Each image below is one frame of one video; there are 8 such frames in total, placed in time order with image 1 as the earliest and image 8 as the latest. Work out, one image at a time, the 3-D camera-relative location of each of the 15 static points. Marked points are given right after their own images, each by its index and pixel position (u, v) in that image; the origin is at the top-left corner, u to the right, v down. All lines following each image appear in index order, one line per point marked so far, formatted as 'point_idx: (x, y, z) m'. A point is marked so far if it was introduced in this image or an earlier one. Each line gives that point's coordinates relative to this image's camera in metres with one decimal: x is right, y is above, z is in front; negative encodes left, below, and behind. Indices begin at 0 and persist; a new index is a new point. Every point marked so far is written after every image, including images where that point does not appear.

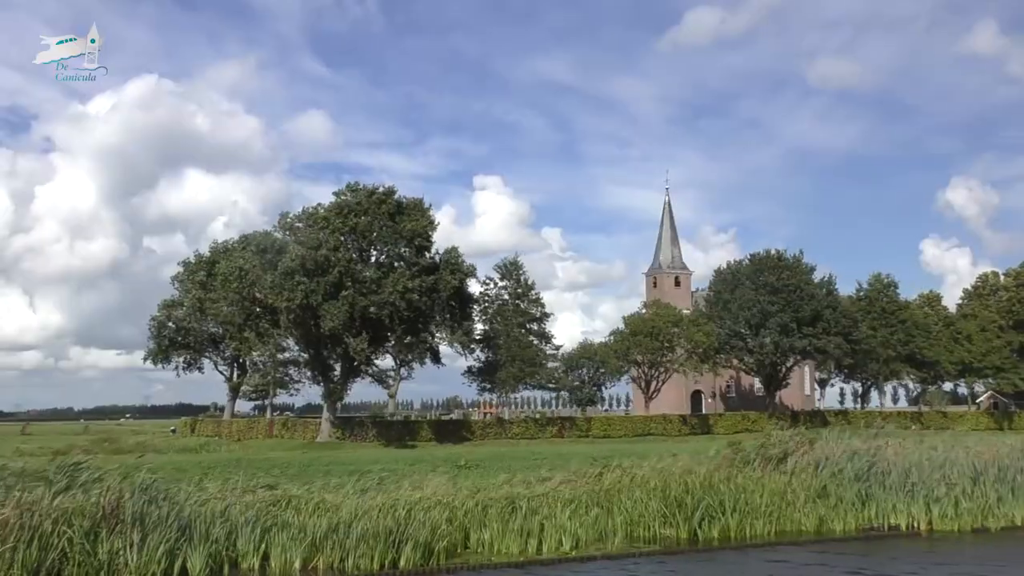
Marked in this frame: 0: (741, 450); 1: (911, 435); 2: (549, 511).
0: (+3.8, -2.6, +13.3) m
1: (+7.0, -2.6, +14.4) m
2: (+0.5, -2.9, +10.4) m
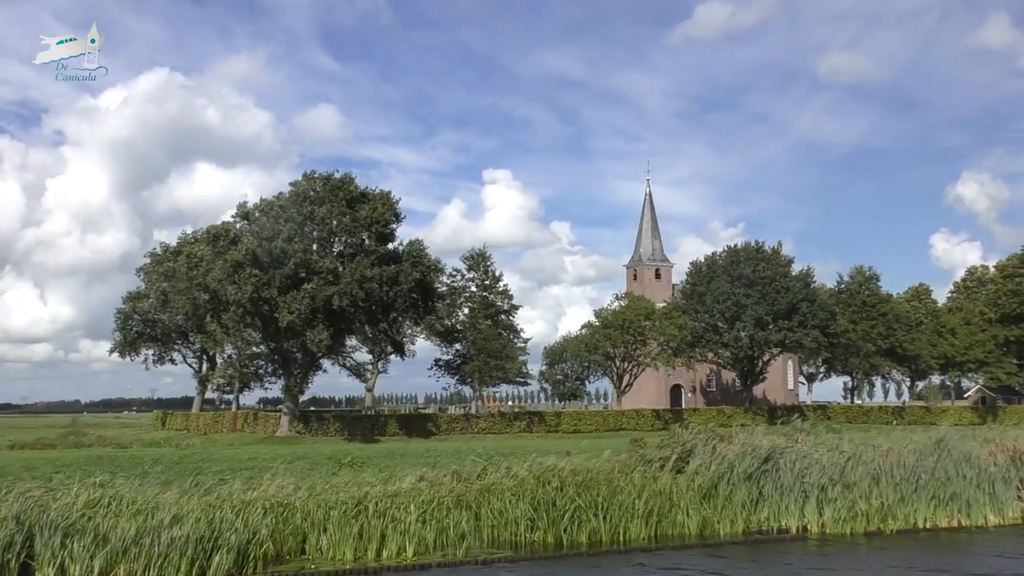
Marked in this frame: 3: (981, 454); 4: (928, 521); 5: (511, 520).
0: (+2.0, -2.4, +12.6) m
1: (+5.2, -2.4, +13.7) m
2: (-1.4, -2.7, +9.7) m
3: (+7.1, -2.5, +12.5) m
4: (+6.0, -3.4, +11.8) m
5: (0.0, -3.0, +10.4) m
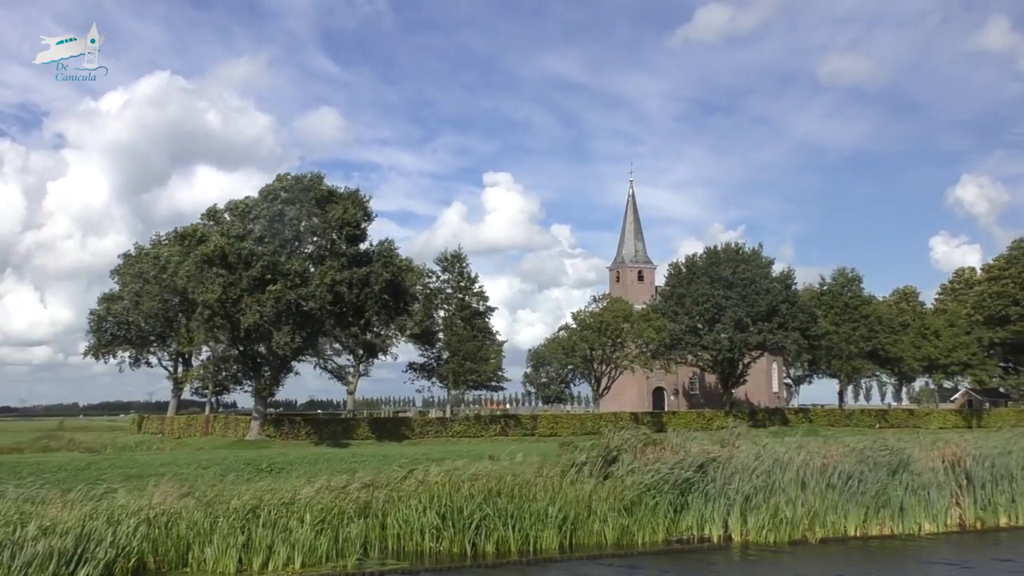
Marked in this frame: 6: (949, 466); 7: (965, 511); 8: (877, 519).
0: (+0.9, -2.4, +12.2) m
1: (+4.1, -2.4, +13.3) m
2: (-2.5, -2.7, +9.3) m
3: (+5.9, -2.5, +12.1) m
4: (+4.8, -3.3, +11.3) m
5: (-1.2, -2.9, +10.0) m
6: (+6.5, -2.6, +12.2) m
7: (+6.6, -3.3, +12.0) m
8: (+5.1, -3.3, +11.5) m
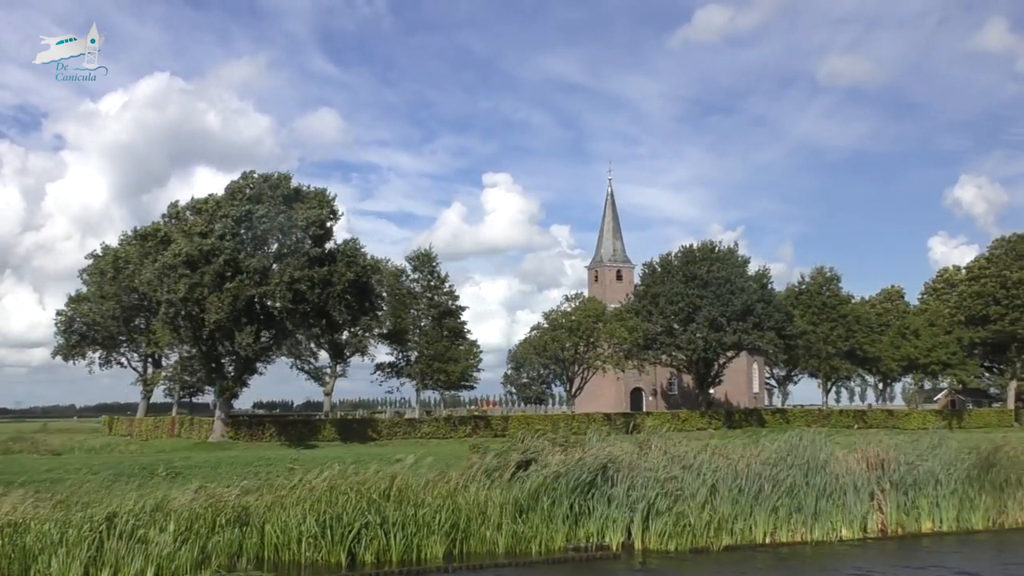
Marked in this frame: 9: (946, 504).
0: (-0.5, -2.4, +11.7) m
1: (+2.7, -2.3, +12.8) m
2: (-3.9, -2.6, +8.8) m
3: (+4.5, -2.4, +11.6) m
4: (+3.4, -3.3, +10.8) m
5: (-2.6, -2.9, +9.4) m
6: (+5.1, -2.6, +11.7) m
7: (+5.2, -3.2, +11.6) m
8: (+3.7, -3.2, +11.0) m
9: (+6.2, -3.1, +11.9) m
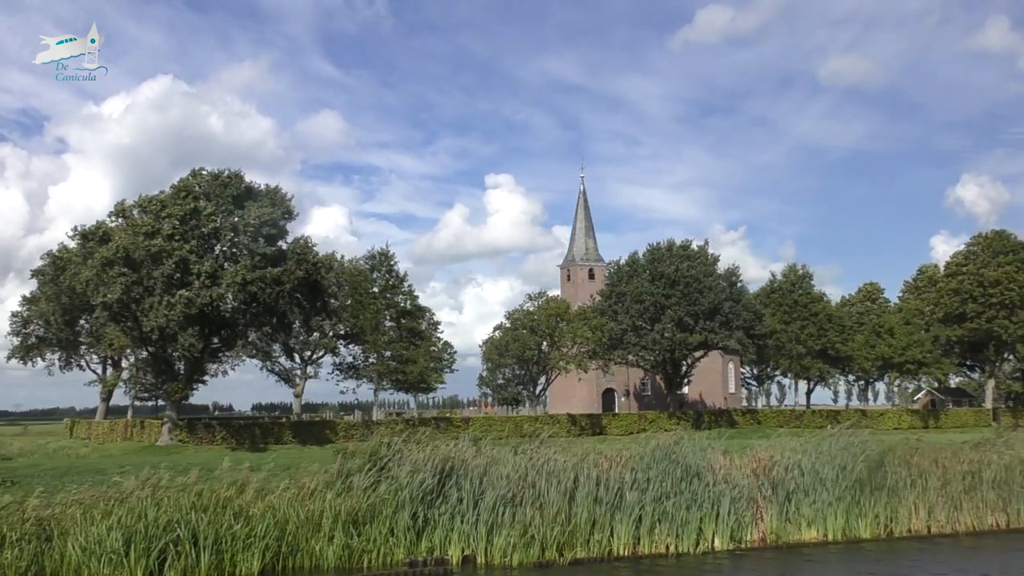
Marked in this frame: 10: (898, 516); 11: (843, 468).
0: (-2.4, -2.3, +10.9) m
1: (+0.8, -2.2, +12.0) m
2: (-5.8, -2.6, +8.0) m
3: (+2.6, -2.3, +10.8) m
4: (+1.5, -3.2, +10.1) m
5: (-4.5, -2.8, +8.7) m
6: (+3.2, -2.5, +10.9) m
7: (+3.3, -3.1, +10.8) m
8: (+1.8, -3.1, +10.2) m
9: (+4.3, -3.0, +11.1) m
10: (+5.4, -3.2, +11.5) m
11: (+4.6, -2.5, +11.4) m
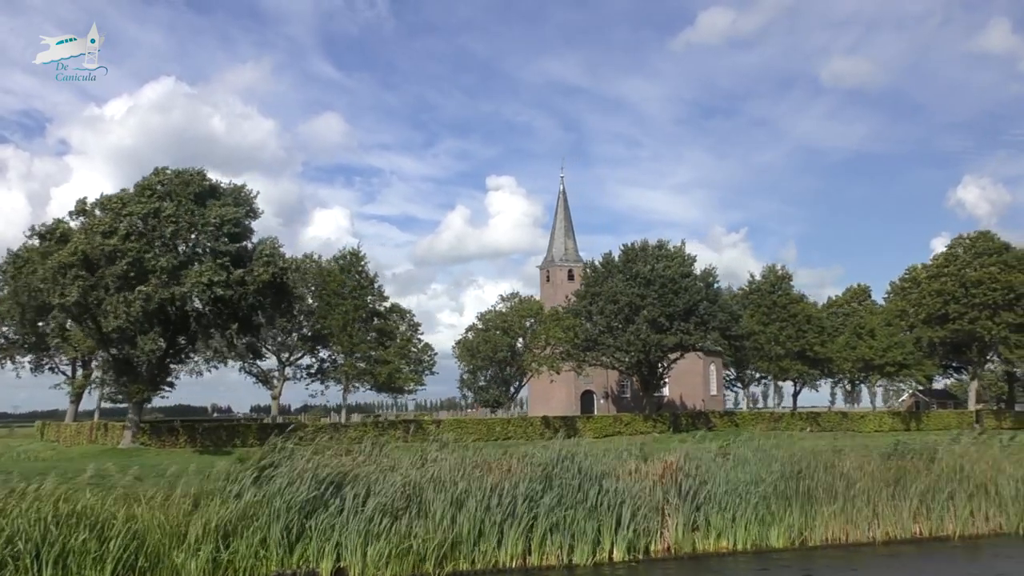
0: (-3.8, -2.3, +10.4) m
1: (-0.6, -2.2, +11.5) m
2: (-7.2, -2.5, +7.5) m
3: (+1.3, -2.3, +10.3) m
4: (+0.1, -3.2, +9.6) m
5: (-5.8, -2.8, +8.2) m
6: (+1.8, -2.5, +10.4) m
7: (+2.0, -3.1, +10.3) m
8: (+0.4, -3.1, +9.7) m
9: (+3.0, -3.0, +10.6) m
10: (+4.0, -3.2, +11.0) m
11: (+3.2, -2.5, +10.9) m
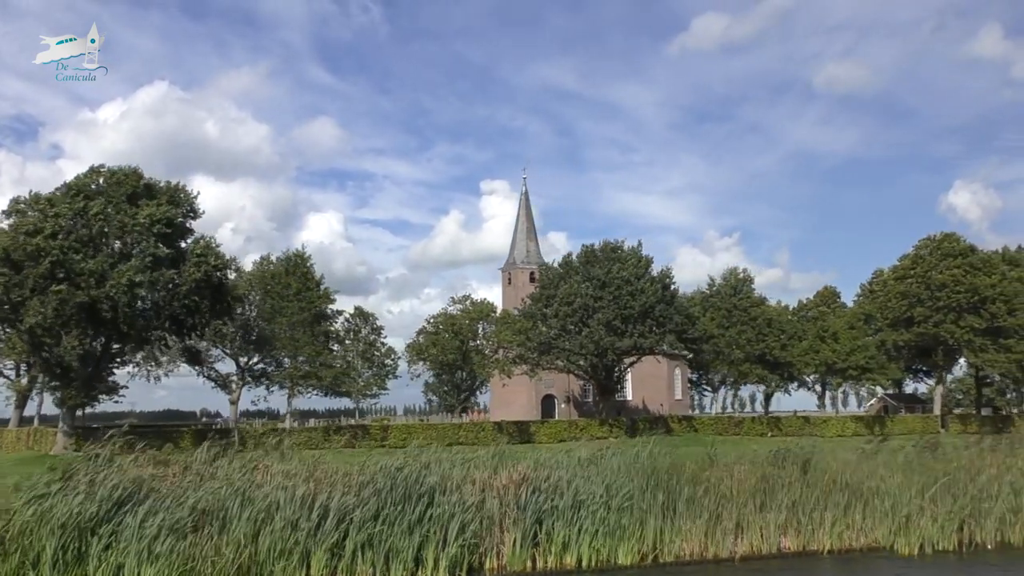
0: (-5.8, -2.2, +9.6) m
1: (-2.6, -2.2, +10.7) m
2: (-9.2, -2.5, +6.6) m
3: (-0.8, -2.3, +9.5) m
4: (-1.9, -3.1, +8.8) m
5: (-7.9, -2.7, +7.3) m
6: (-0.2, -2.4, +9.6) m
7: (-0.1, -3.1, +9.5) m
8: (-1.6, -3.0, +8.9) m
9: (+0.9, -3.0, +9.9) m
10: (+2.0, -3.2, +10.2) m
11: (+1.1, -2.5, +10.1) m
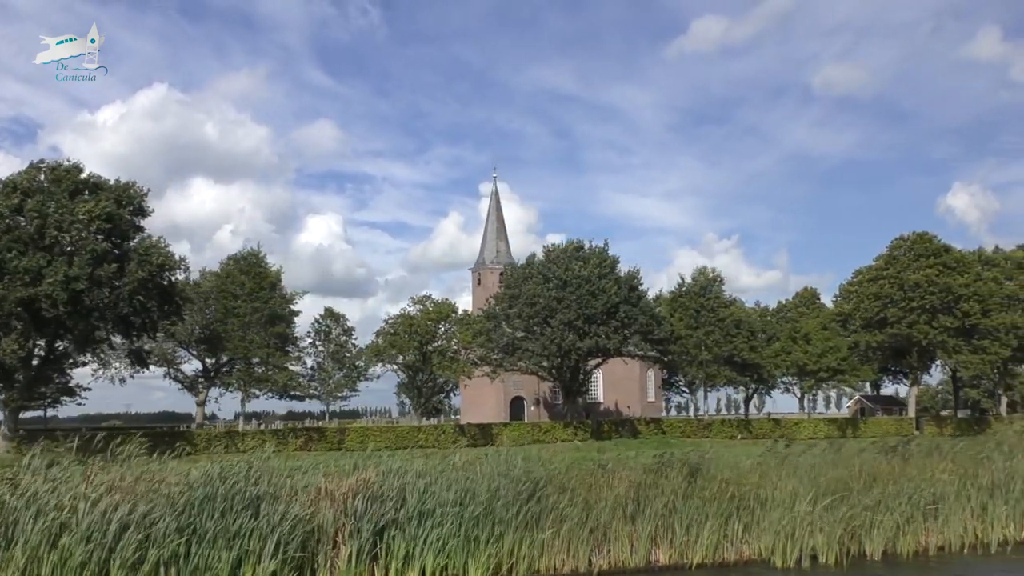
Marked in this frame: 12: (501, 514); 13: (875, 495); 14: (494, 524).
0: (-7.6, -2.2, +8.9) m
1: (-4.4, -2.1, +10.0) m
2: (-11.0, -2.4, +5.9) m
3: (-2.6, -2.2, +8.8) m
4: (-3.7, -3.1, +8.1) m
5: (-9.6, -2.7, +6.6) m
6: (-2.0, -2.4, +8.9) m
7: (-1.9, -3.0, +8.8) m
8: (-3.4, -3.0, +8.2) m
9: (-0.9, -2.9, +9.1) m
10: (+0.2, -3.1, +9.5) m
11: (-0.6, -2.4, +9.4) m
12: (-0.1, -2.6, +9.5) m
13: (+4.8, -2.7, +10.7) m
14: (-0.2, -2.7, +9.5) m
